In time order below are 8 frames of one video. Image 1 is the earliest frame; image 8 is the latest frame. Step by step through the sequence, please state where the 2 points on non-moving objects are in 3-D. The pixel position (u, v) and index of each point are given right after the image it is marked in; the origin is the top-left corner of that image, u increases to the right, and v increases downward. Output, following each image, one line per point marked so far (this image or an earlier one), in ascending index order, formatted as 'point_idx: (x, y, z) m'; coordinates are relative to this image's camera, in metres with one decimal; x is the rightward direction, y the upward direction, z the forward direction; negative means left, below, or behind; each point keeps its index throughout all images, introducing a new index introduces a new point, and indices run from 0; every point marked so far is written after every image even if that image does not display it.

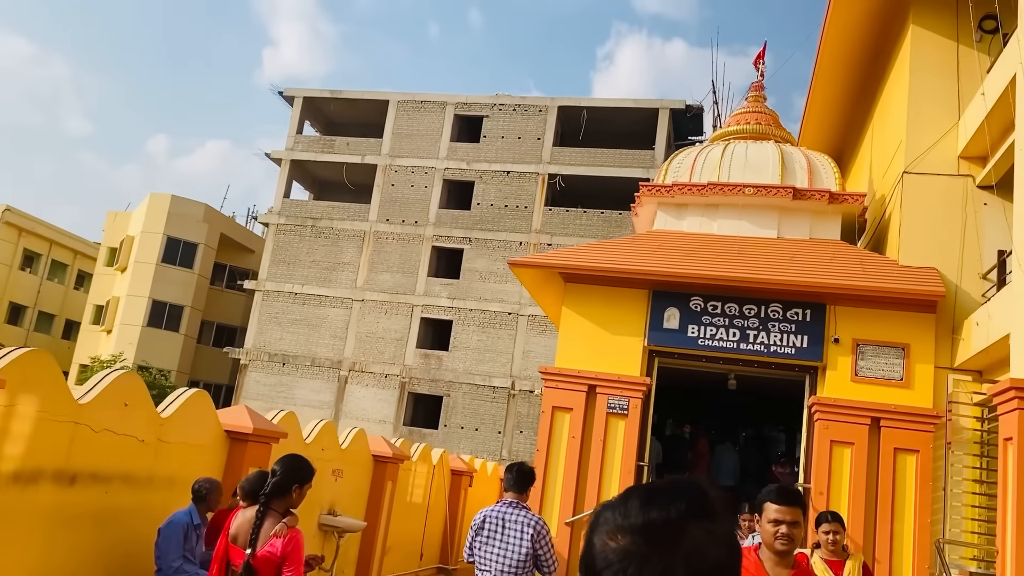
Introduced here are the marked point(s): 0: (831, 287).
0: (+3.4, 0.0, +9.5) m
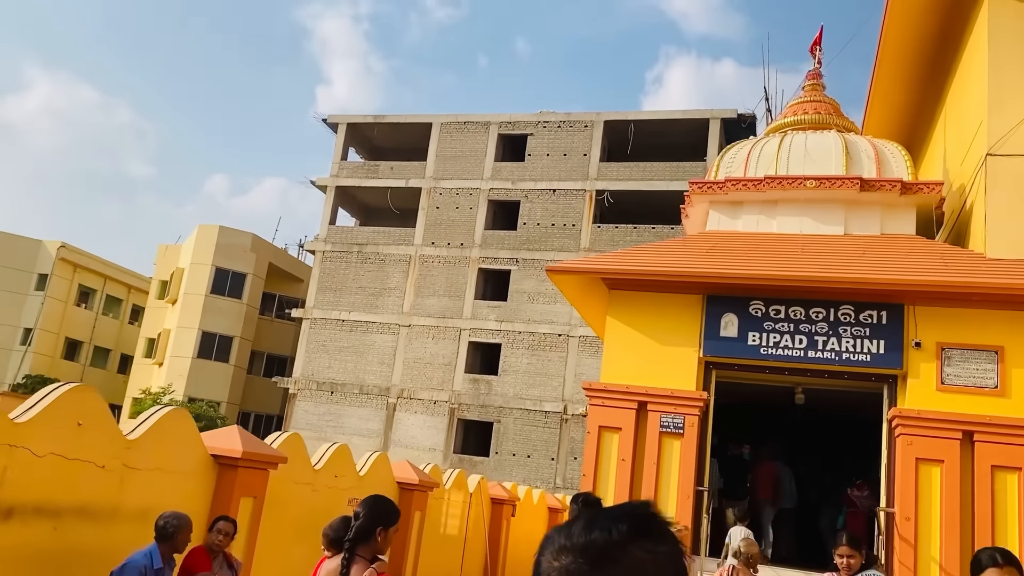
0: (+3.8, 0.0, +8.4) m
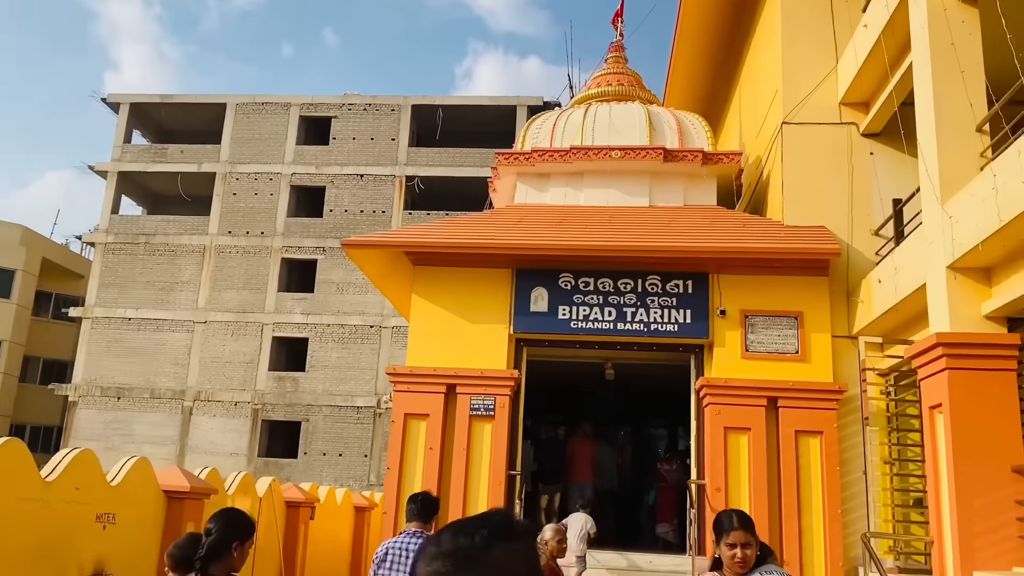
0: (+1.9, +0.3, +8.2) m
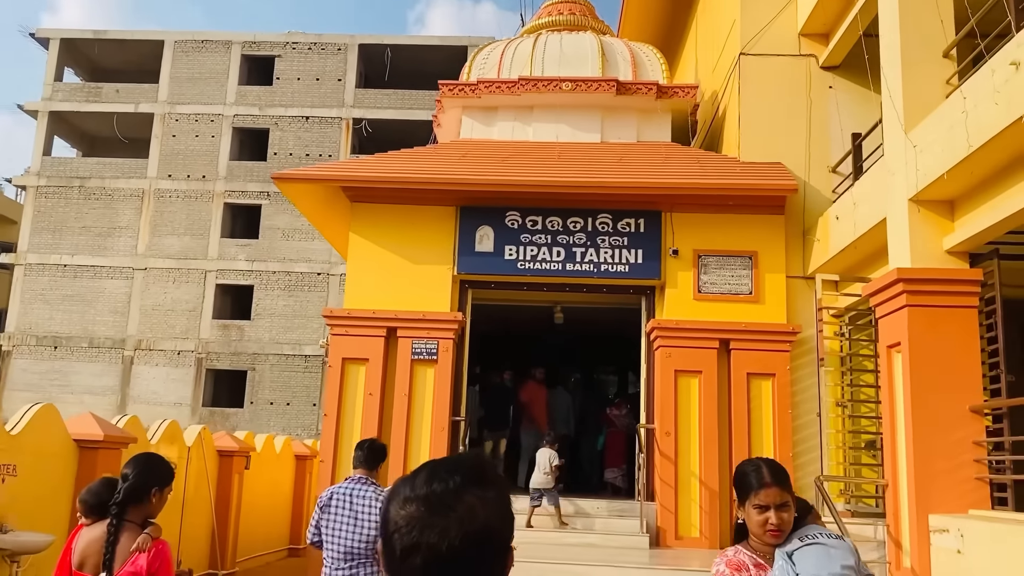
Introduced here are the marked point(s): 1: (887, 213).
0: (+1.4, +0.9, +7.9) m
1: (+2.6, +0.5, +6.1) m
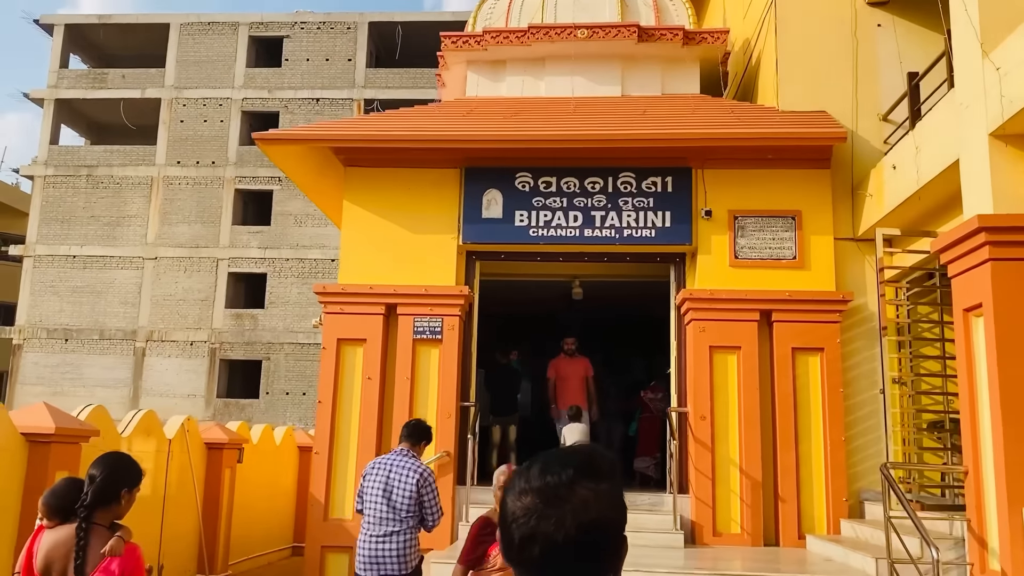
0: (+1.5, +1.2, +7.0) m
1: (+2.6, +0.8, +5.2) m
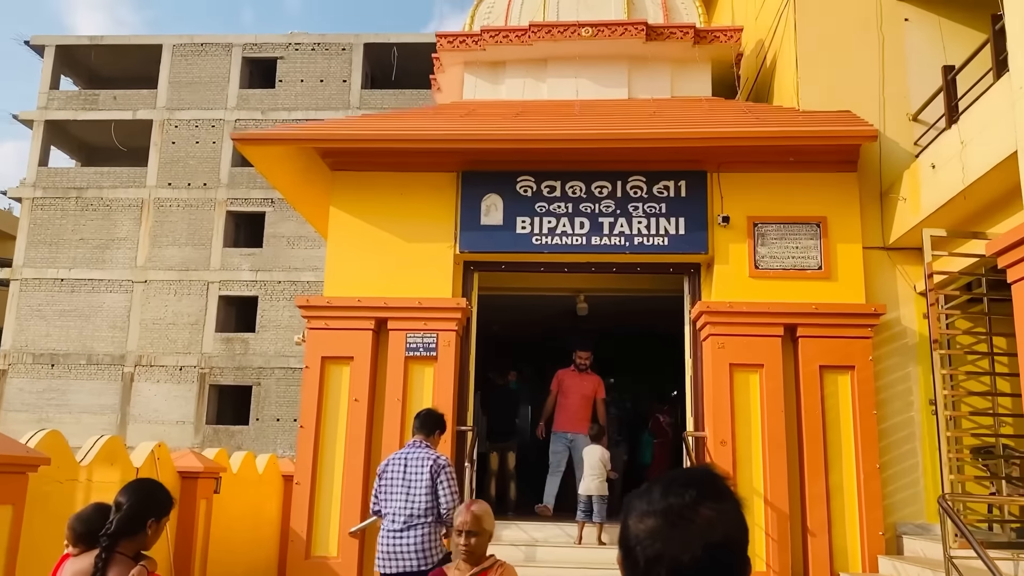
0: (+1.5, +1.1, +6.4) m
1: (+2.7, +0.8, +4.6) m
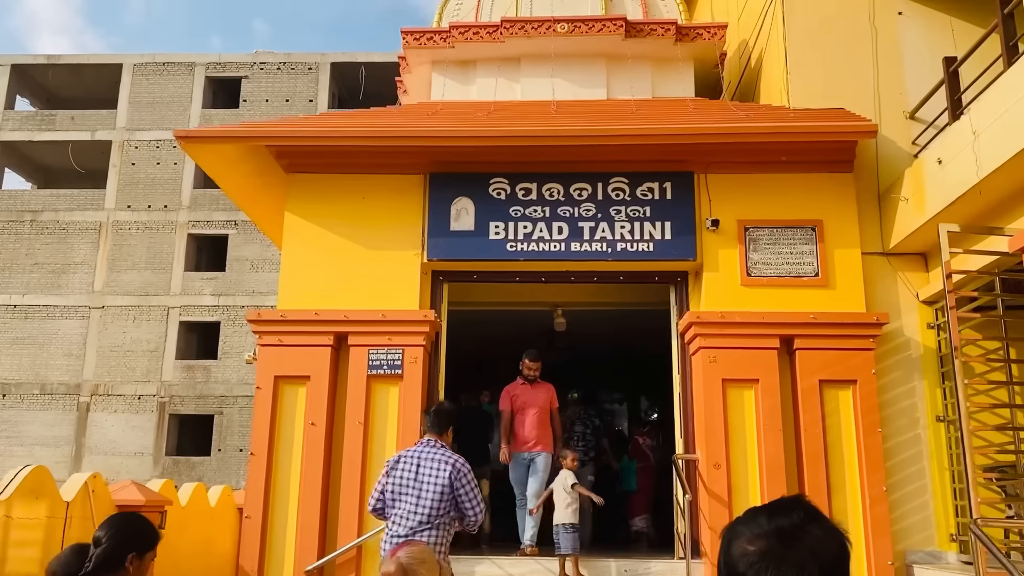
0: (+1.3, +1.0, +6.0) m
1: (+2.5, +0.8, +4.2) m
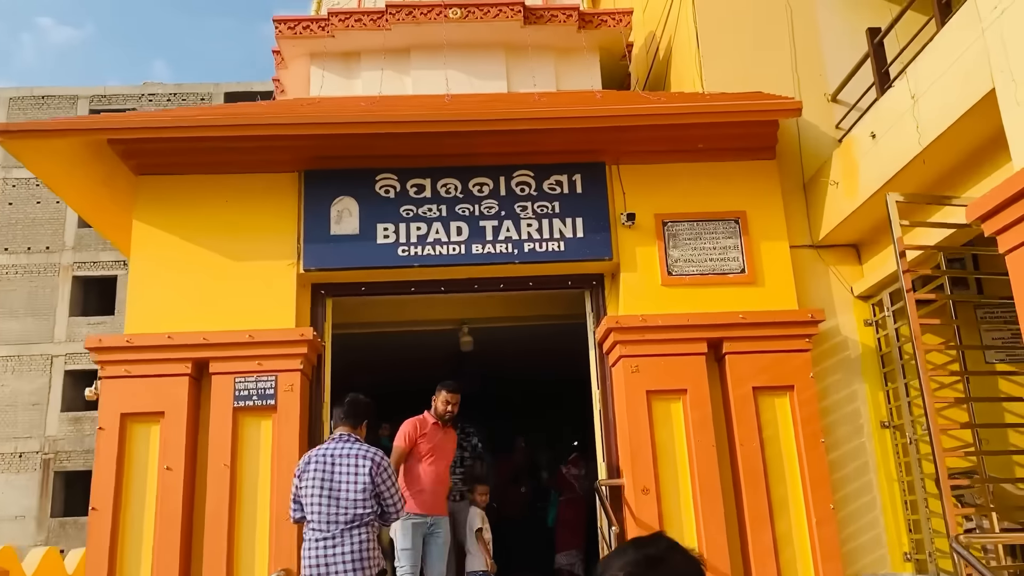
0: (+0.6, +1.0, +5.3) m
1: (+2.0, +0.9, +3.7) m
